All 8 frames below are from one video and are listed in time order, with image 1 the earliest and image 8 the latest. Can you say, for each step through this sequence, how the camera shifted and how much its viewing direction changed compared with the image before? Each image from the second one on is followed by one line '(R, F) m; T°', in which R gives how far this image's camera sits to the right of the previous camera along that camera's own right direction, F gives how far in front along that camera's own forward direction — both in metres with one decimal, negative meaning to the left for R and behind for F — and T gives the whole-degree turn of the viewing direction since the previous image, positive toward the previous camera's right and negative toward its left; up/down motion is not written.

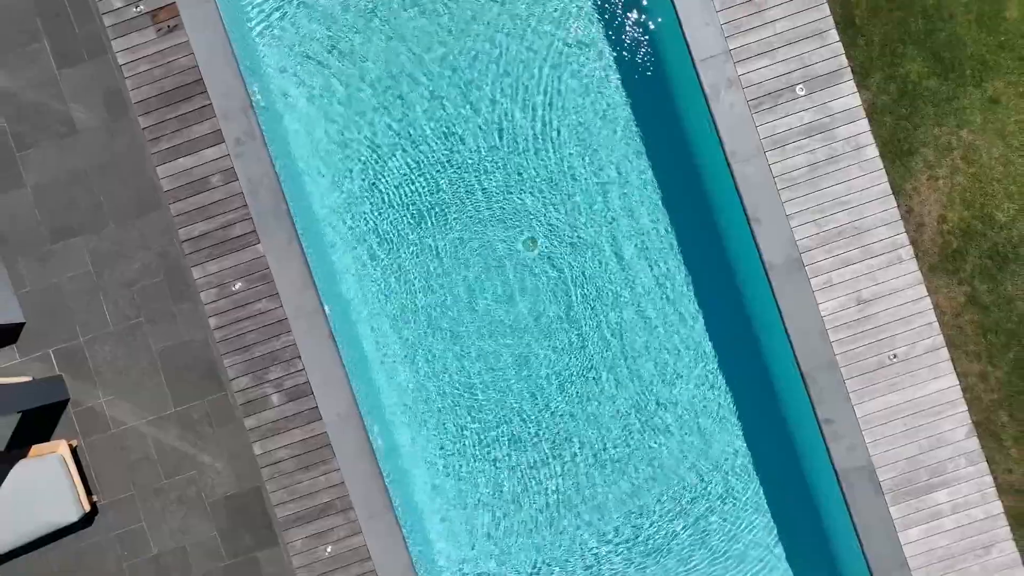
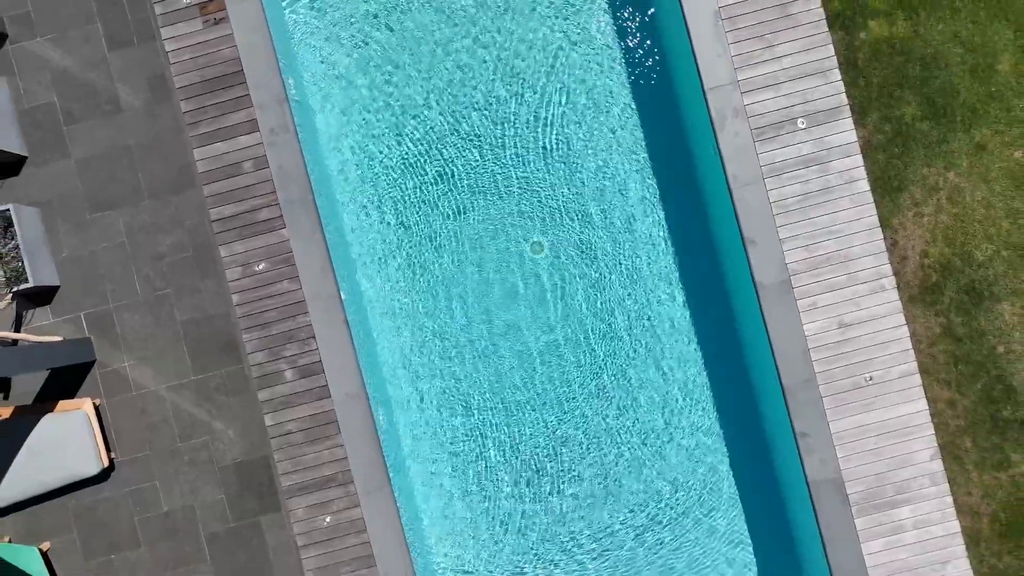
(0.0, -0.3) m; 0°
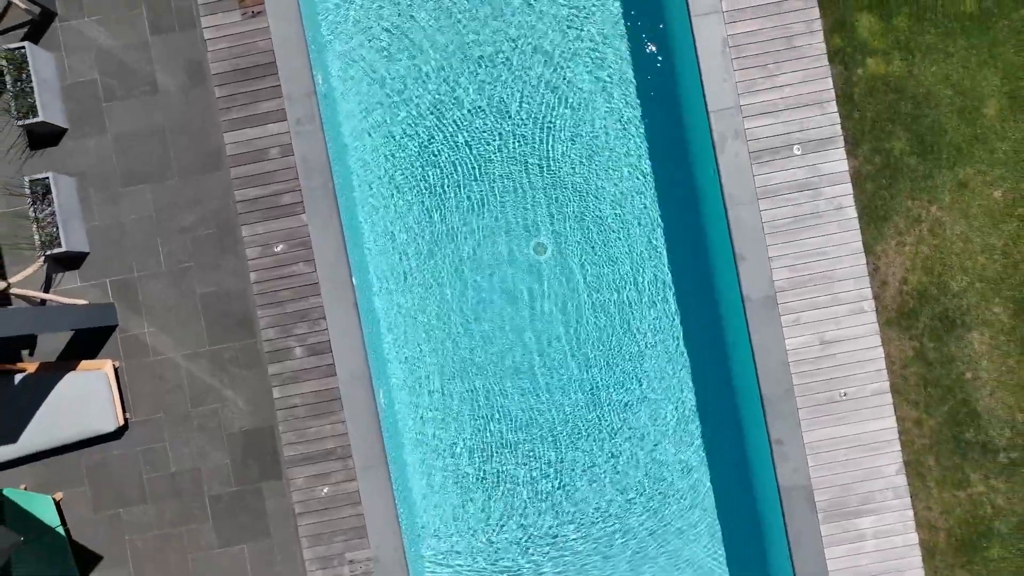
(0.0, -0.3) m; 0°
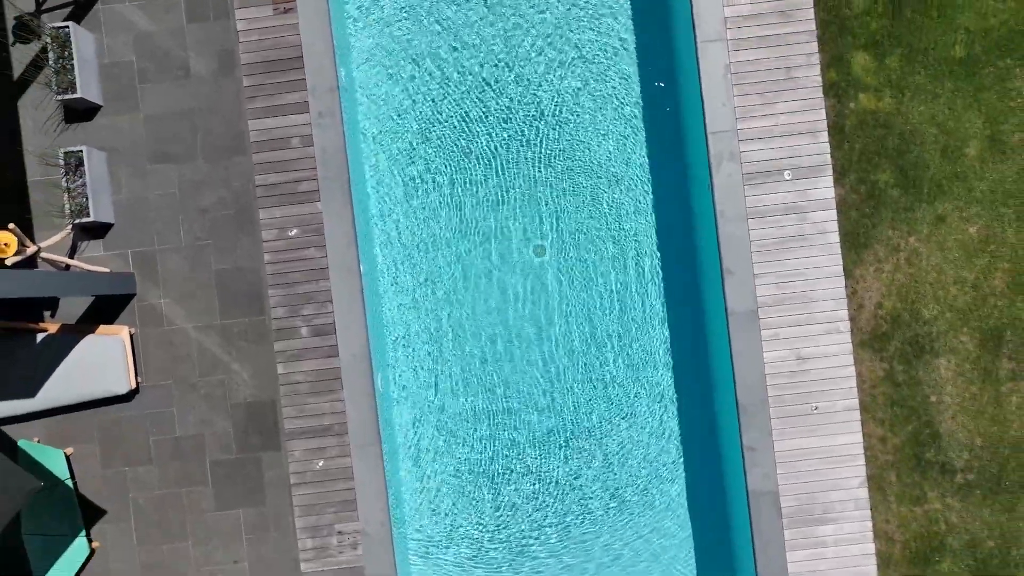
(0.0, -0.3) m; 0°
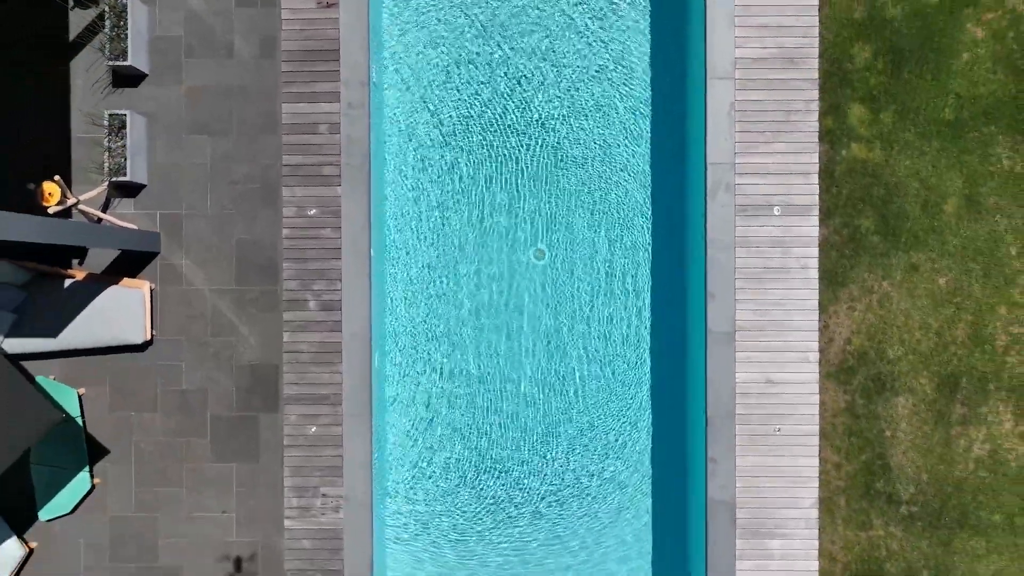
(0.0, -0.4) m; 0°
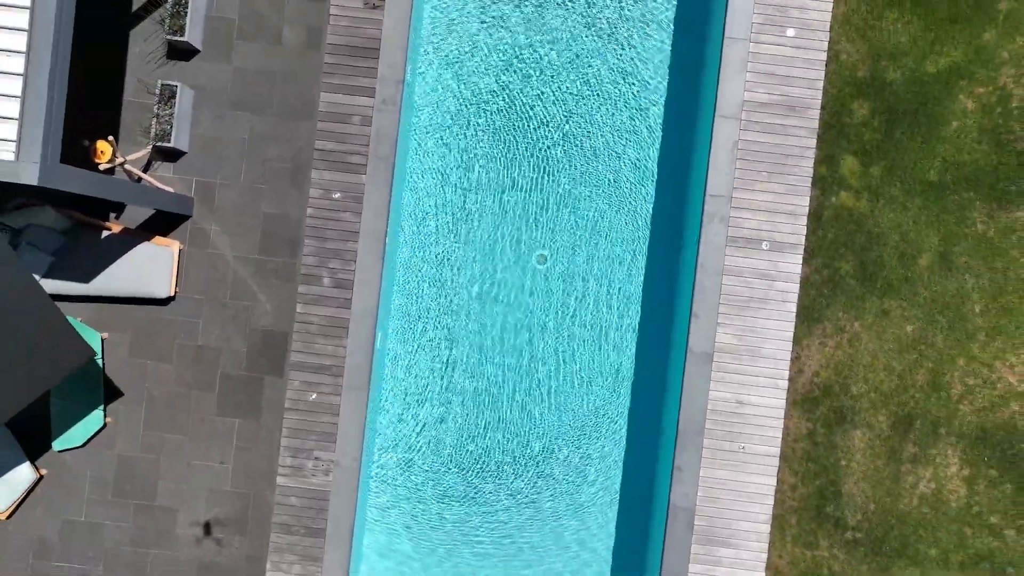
(0.0, -0.5) m; 0°
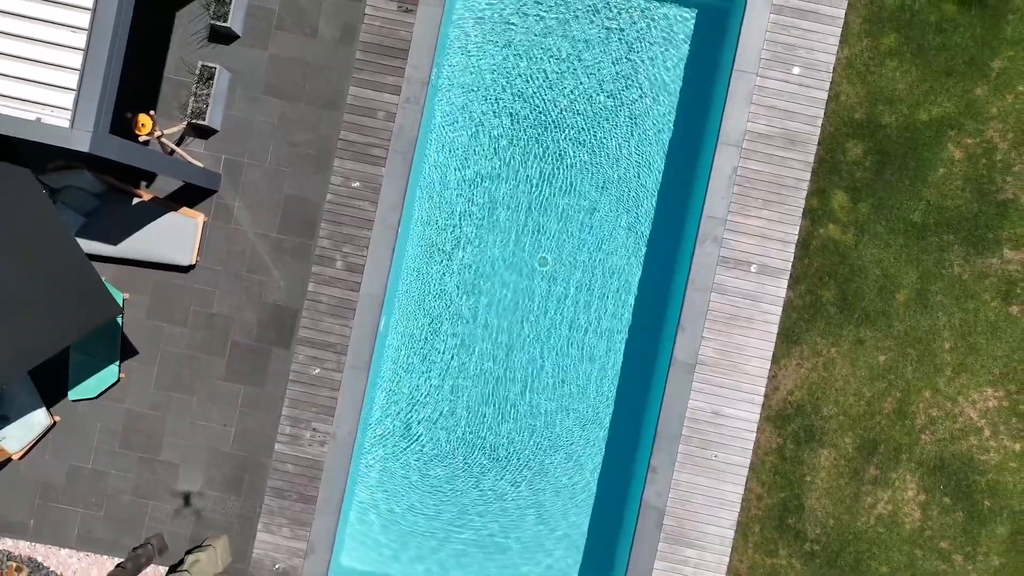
(0.0, -0.4) m; 0°
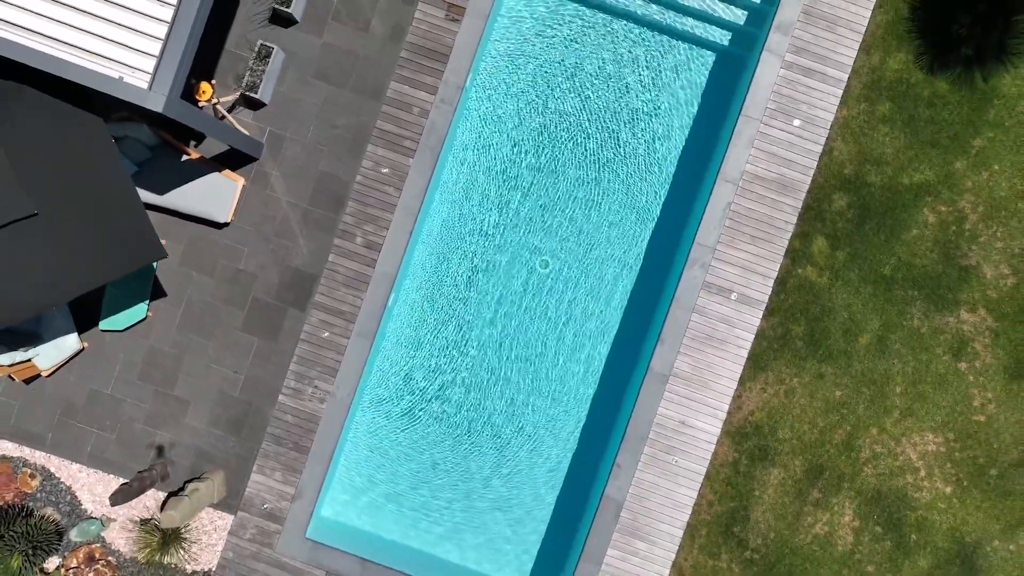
(0.0, -0.6) m; 0°
